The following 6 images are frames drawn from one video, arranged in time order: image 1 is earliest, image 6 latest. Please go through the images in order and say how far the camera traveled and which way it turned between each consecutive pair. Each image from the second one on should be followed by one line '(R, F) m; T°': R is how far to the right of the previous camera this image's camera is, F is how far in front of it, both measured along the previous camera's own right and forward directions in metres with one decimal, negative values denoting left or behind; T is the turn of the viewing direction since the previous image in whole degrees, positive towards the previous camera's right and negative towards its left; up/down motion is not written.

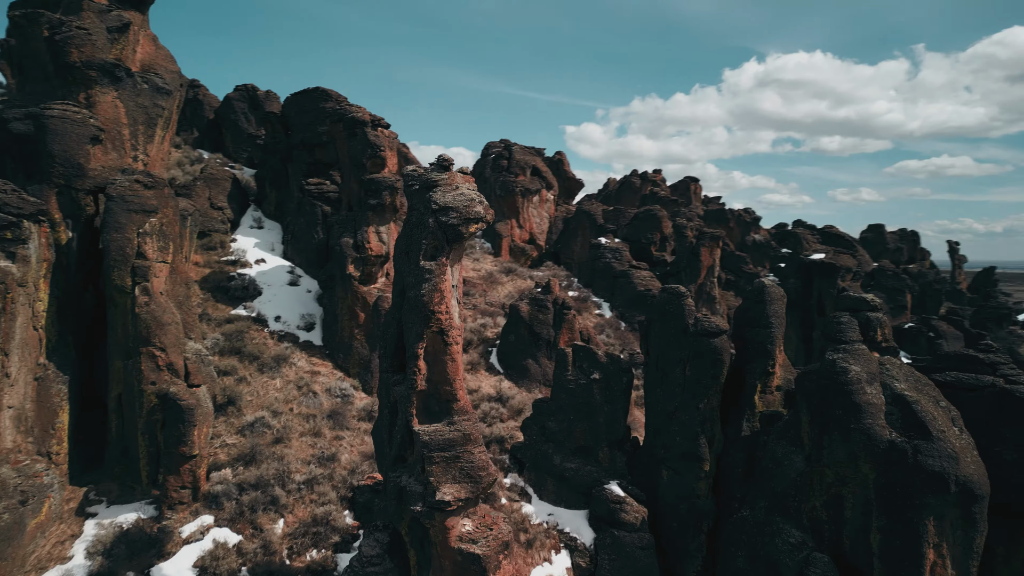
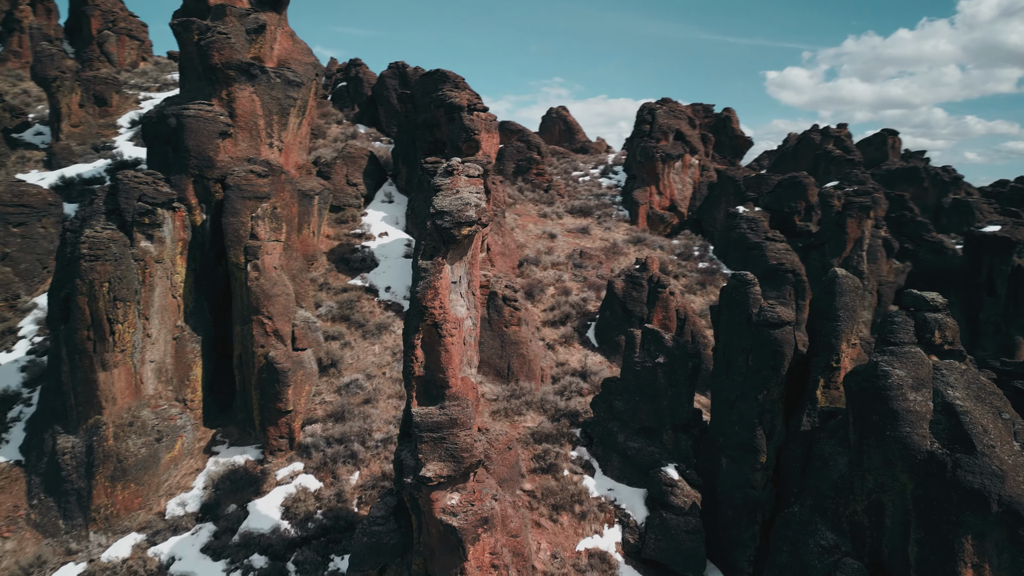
(+1.7, -0.2) m; -14°
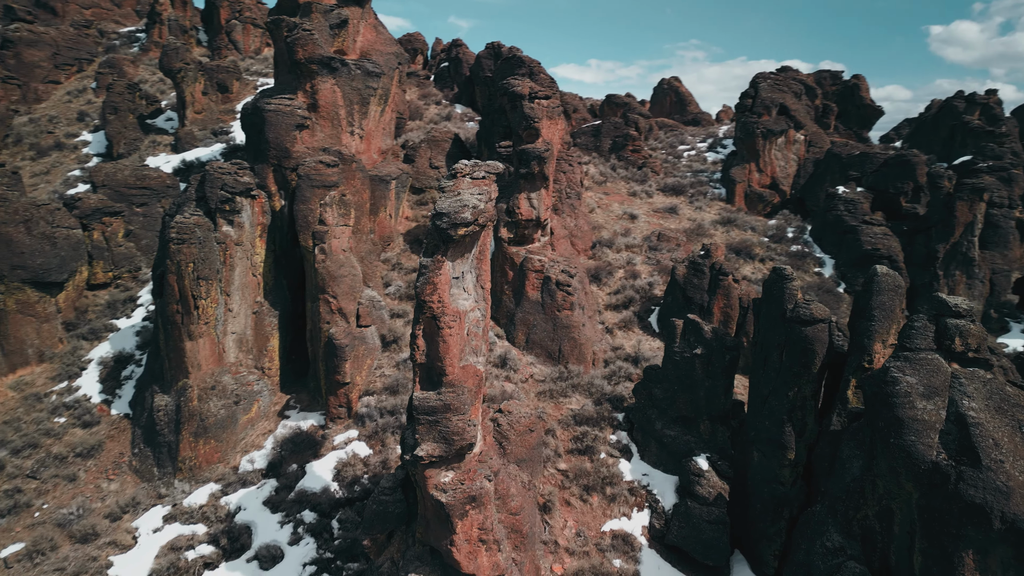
(+1.3, -0.3) m; -10°
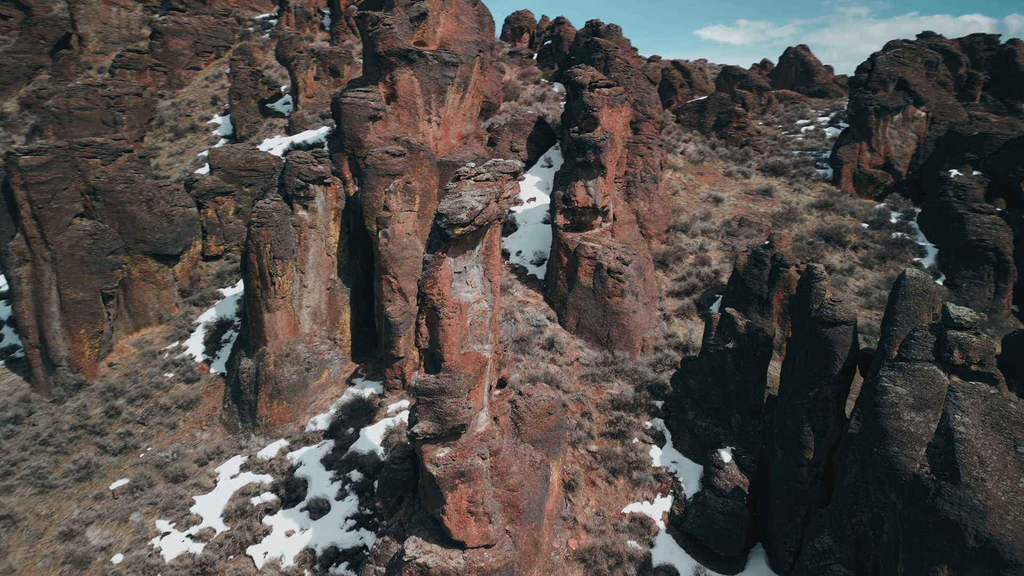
(+1.5, -0.4) m; -10°
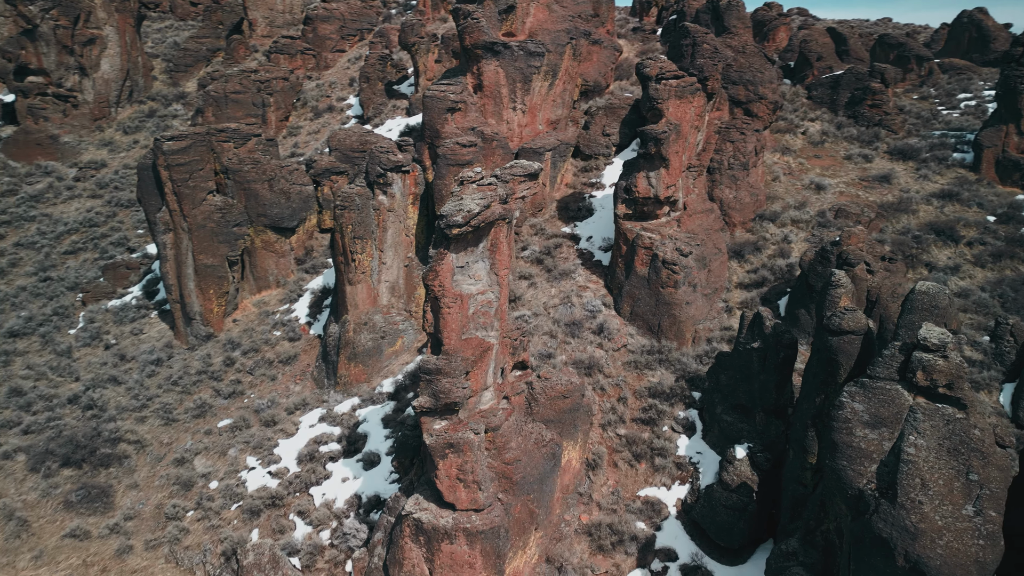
(+2.0, -0.6) m; -12°
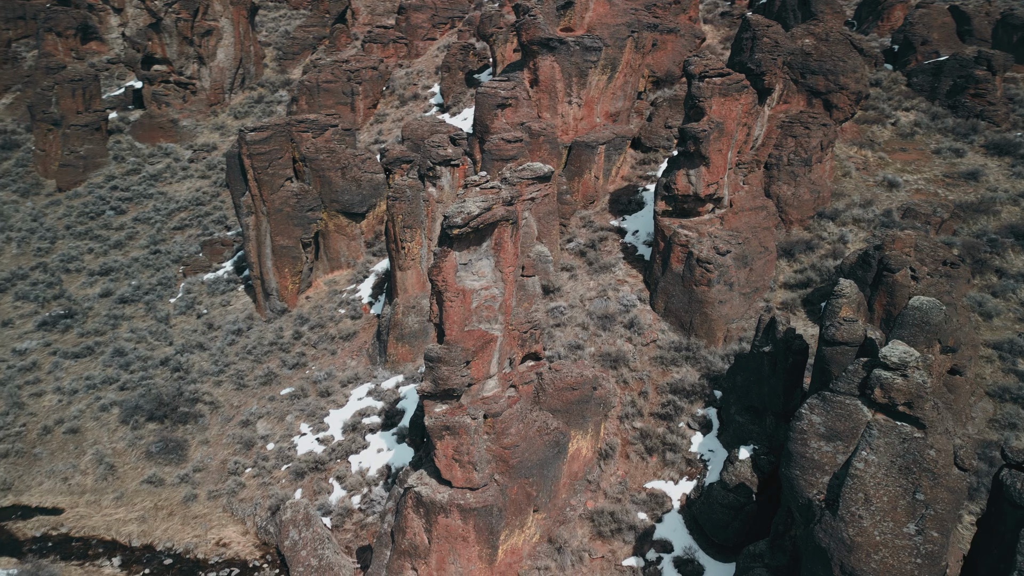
(+1.5, -0.5) m; -9°
